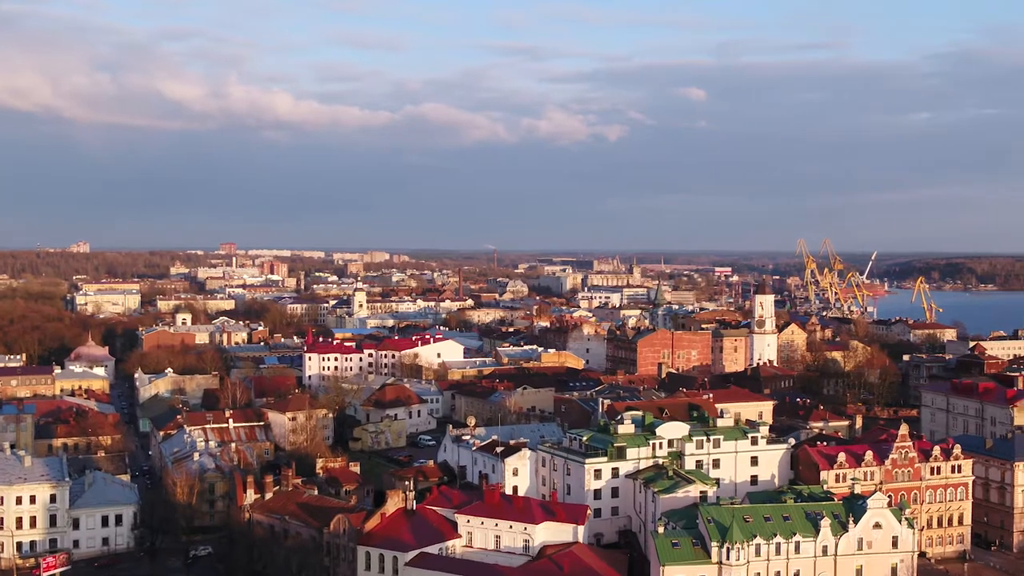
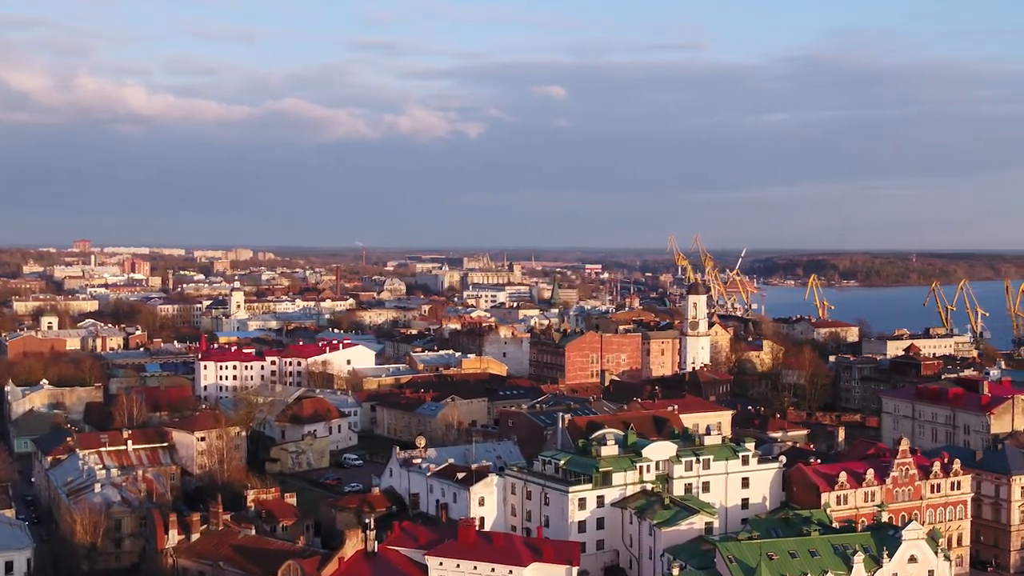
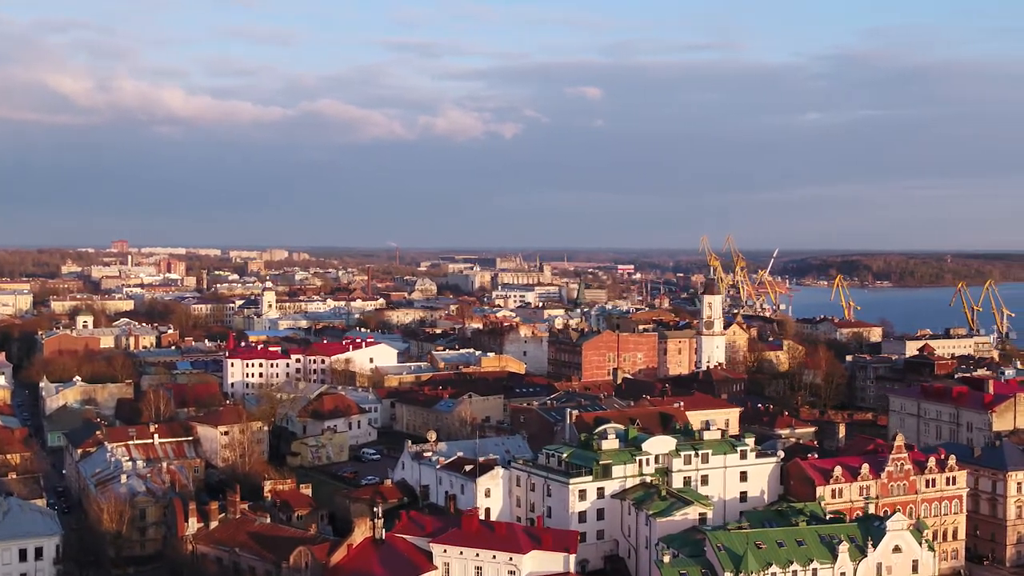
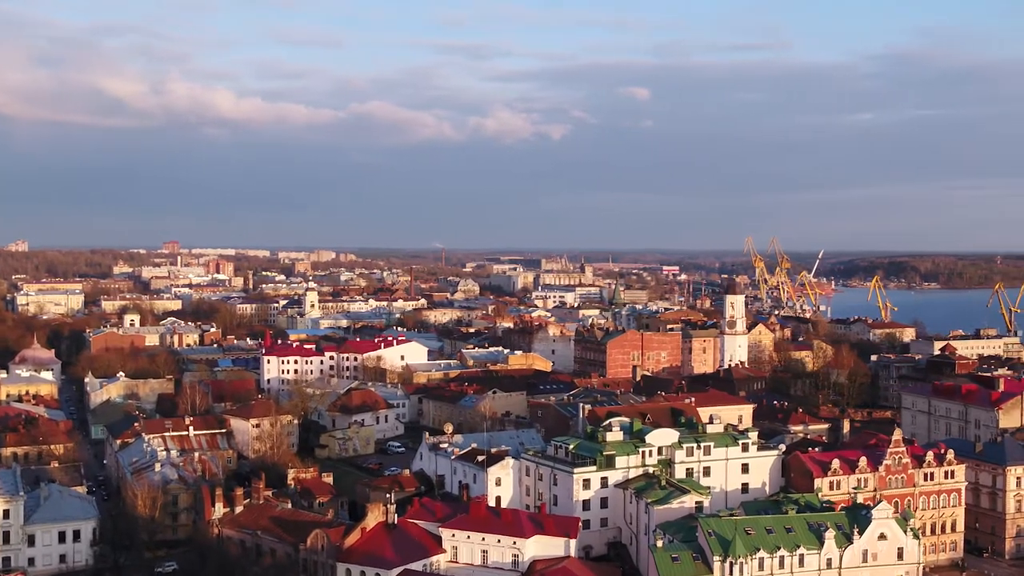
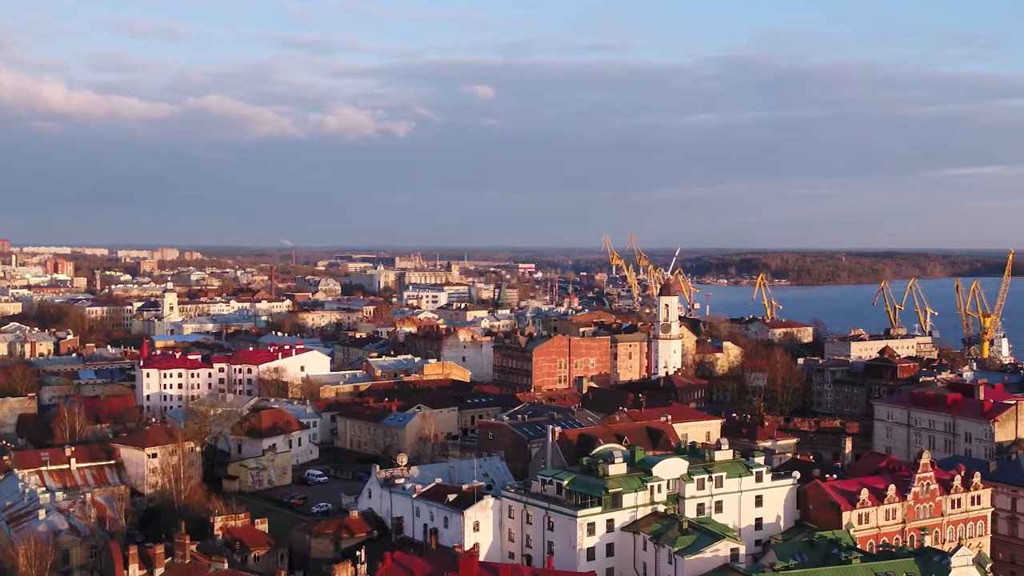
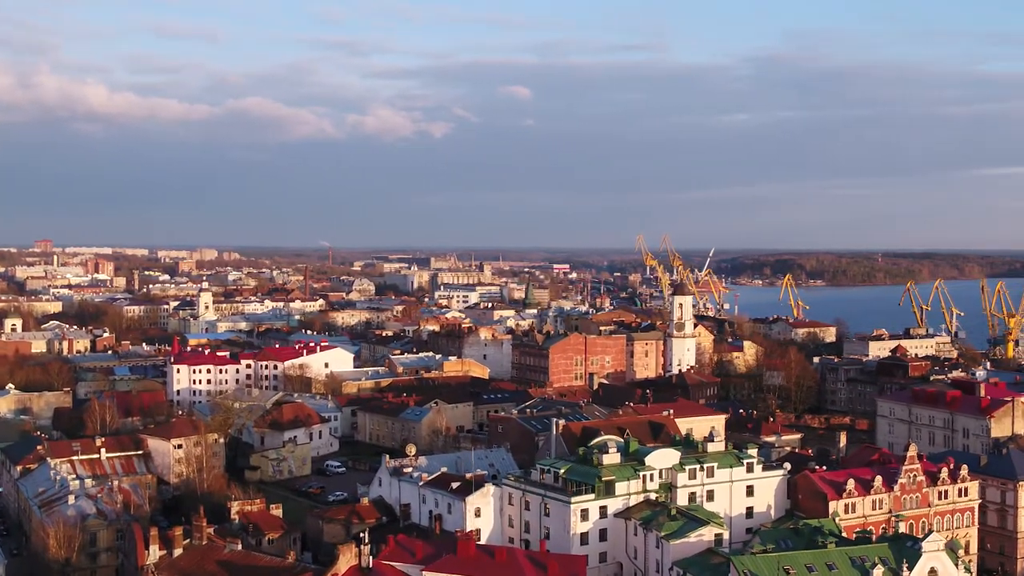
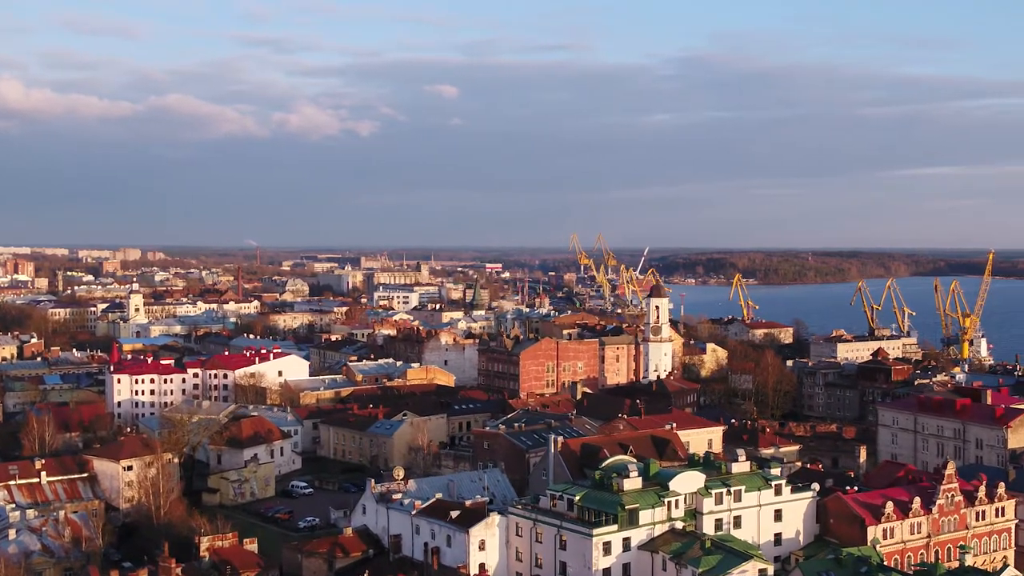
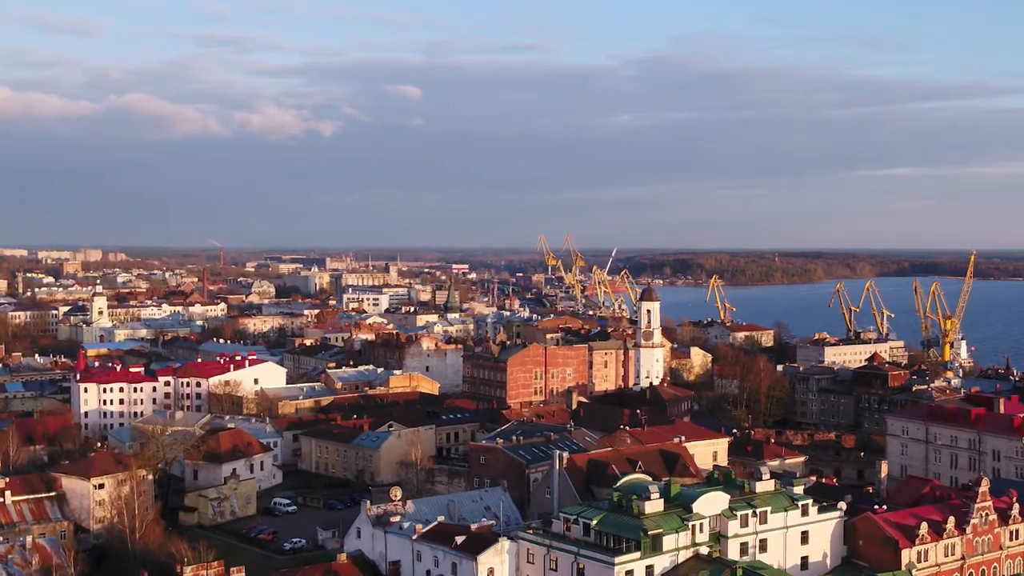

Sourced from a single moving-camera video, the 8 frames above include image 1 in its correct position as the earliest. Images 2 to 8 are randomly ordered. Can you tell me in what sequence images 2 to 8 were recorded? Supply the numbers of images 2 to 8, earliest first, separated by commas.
4, 3, 2, 6, 5, 7, 8
